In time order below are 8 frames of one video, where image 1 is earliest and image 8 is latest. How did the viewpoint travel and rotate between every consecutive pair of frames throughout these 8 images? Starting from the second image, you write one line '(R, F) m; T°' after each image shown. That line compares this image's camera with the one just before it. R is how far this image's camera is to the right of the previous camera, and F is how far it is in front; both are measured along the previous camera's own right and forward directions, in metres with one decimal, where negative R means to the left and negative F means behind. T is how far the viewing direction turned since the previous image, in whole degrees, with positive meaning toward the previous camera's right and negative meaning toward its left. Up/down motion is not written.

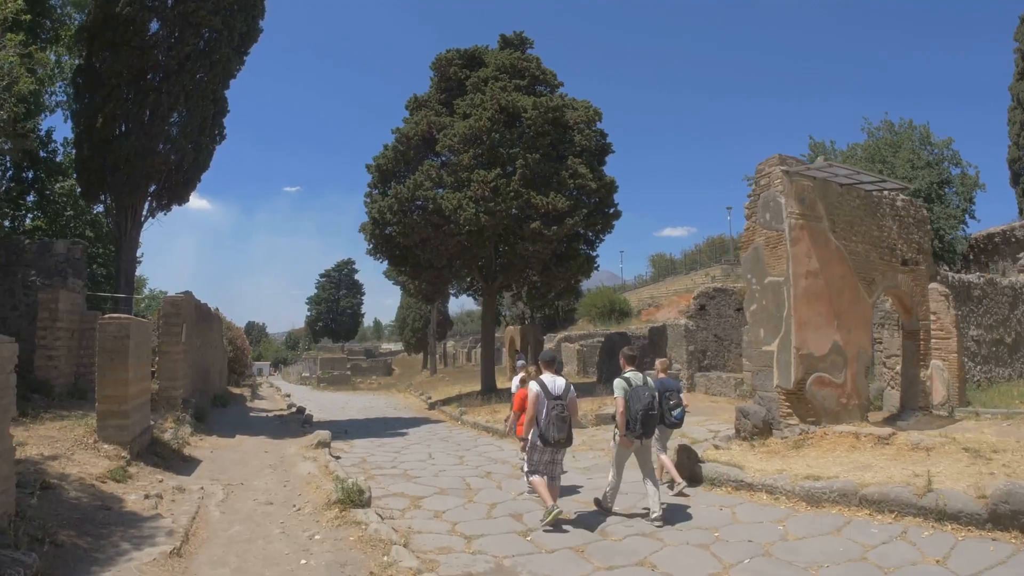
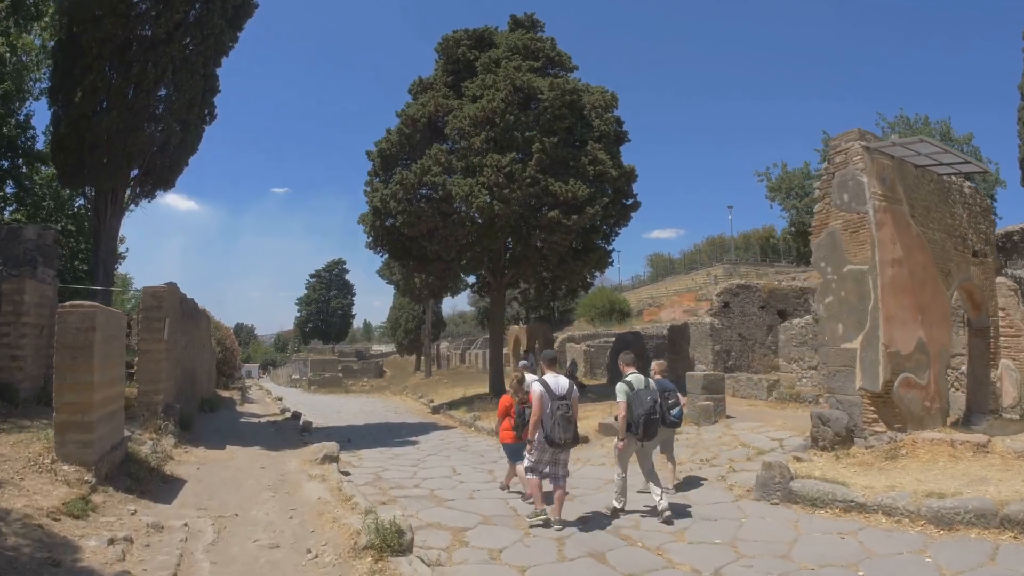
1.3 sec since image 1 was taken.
(-0.7, +1.5) m; +1°
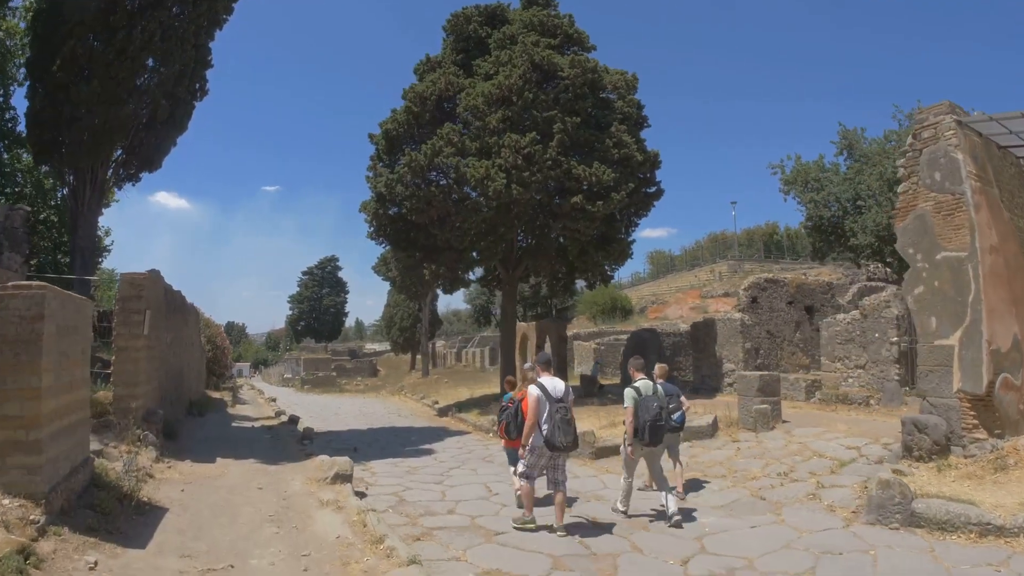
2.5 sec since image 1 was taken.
(-0.6, +1.4) m; +1°
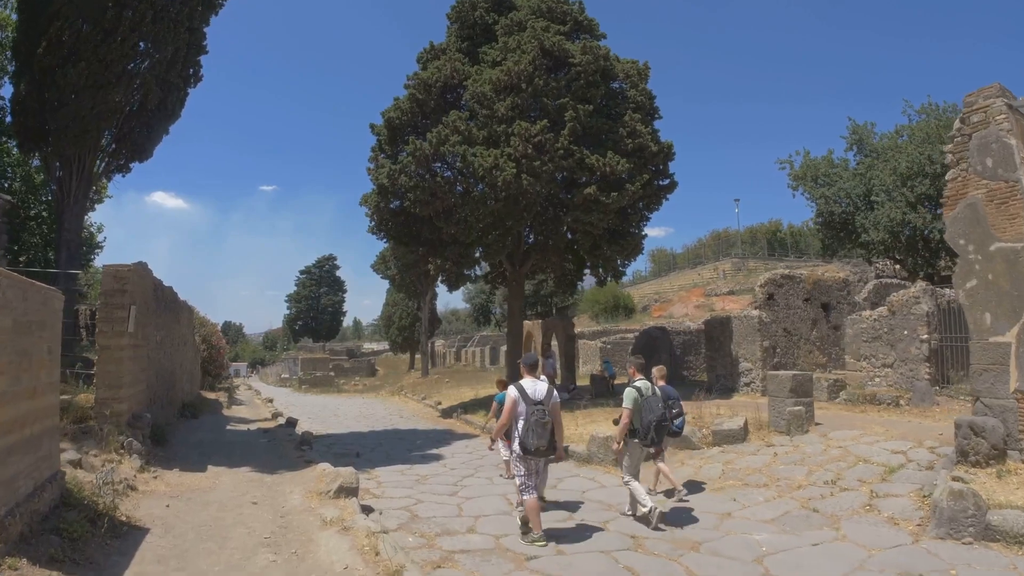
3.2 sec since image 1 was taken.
(-0.3, +0.8) m; 0°
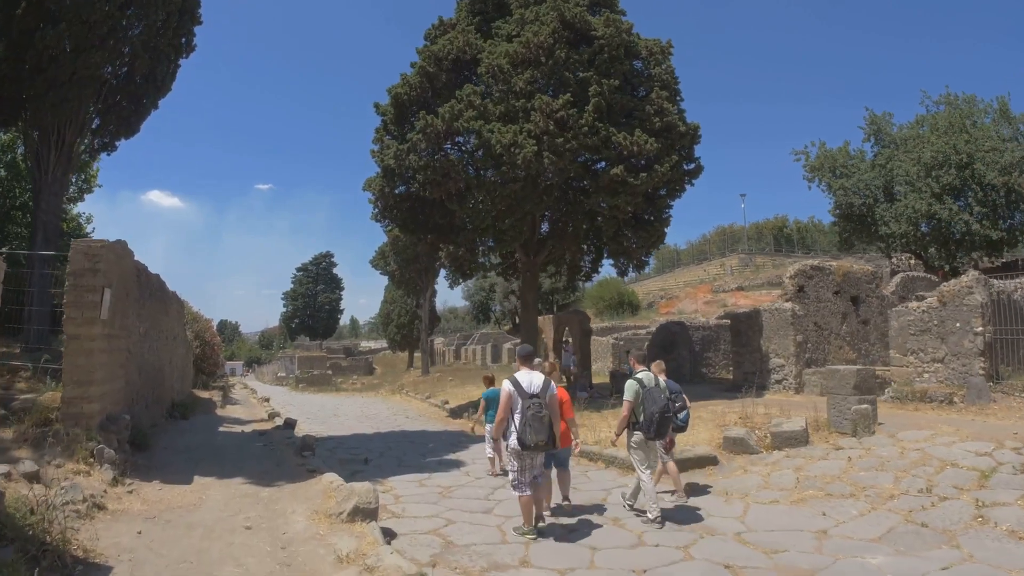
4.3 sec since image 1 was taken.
(-0.5, +1.2) m; 0°
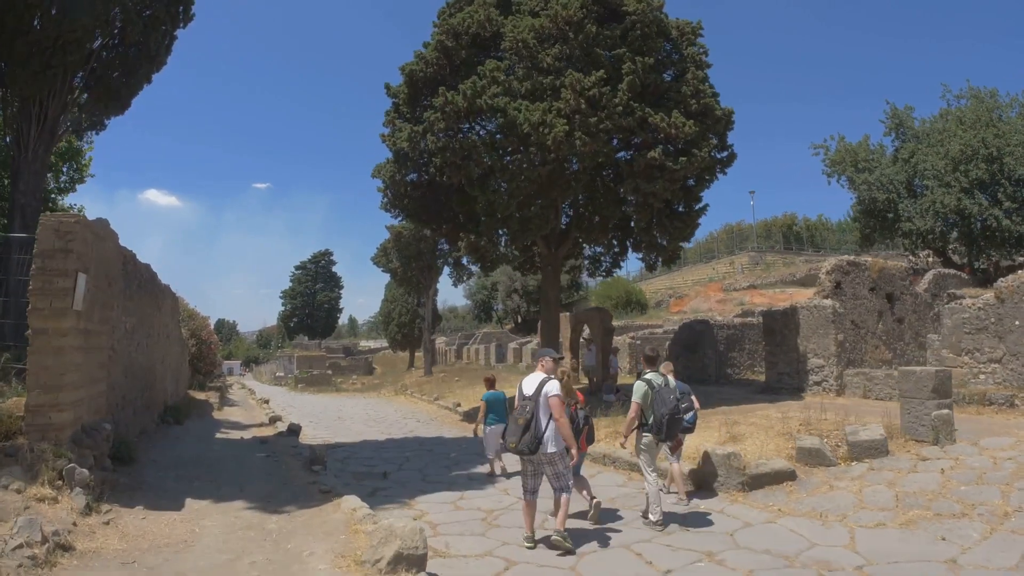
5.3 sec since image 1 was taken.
(-0.5, +1.2) m; 0°
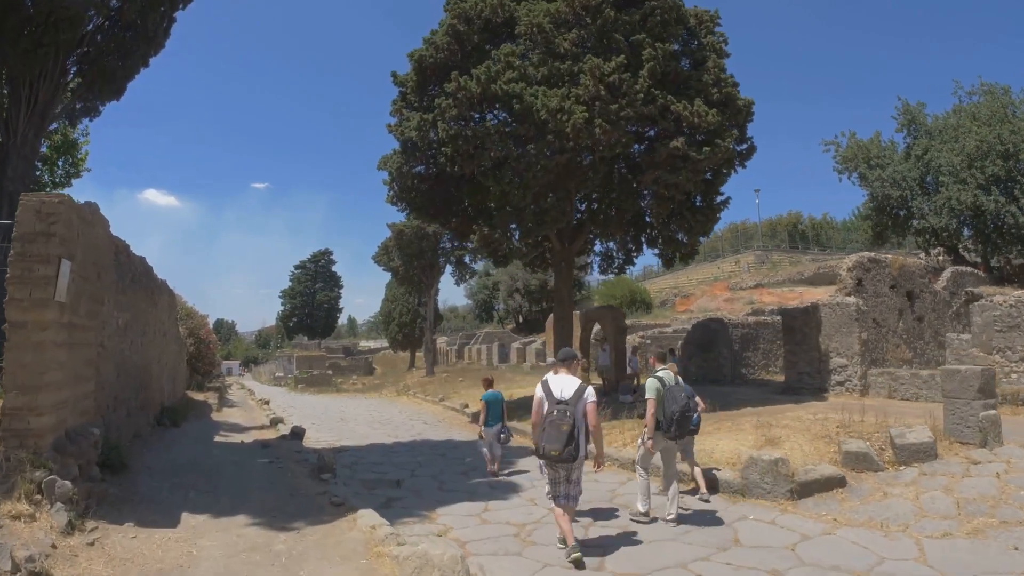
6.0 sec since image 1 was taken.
(-0.3, +0.6) m; 0°
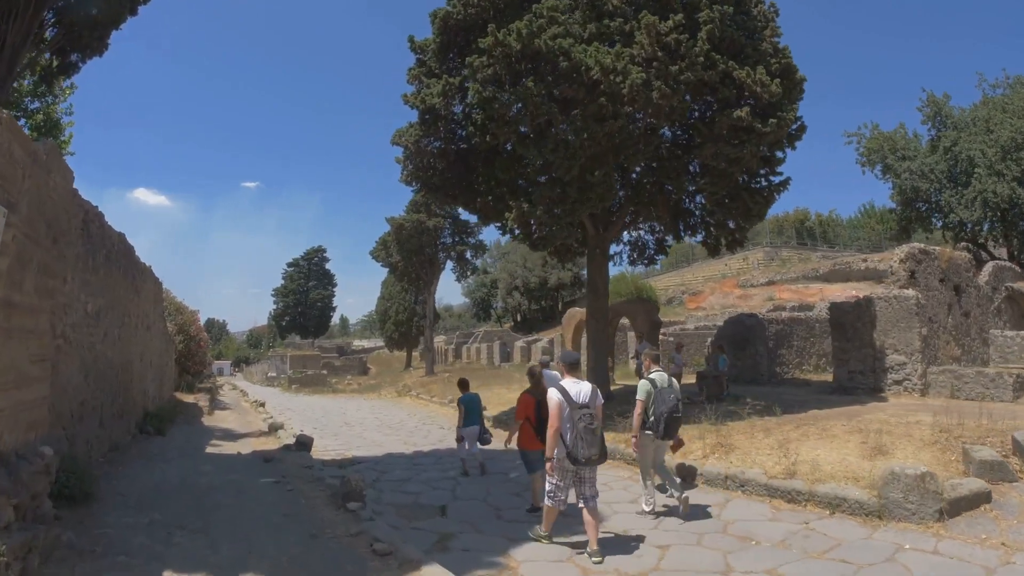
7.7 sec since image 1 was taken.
(-0.7, +1.6) m; +1°
